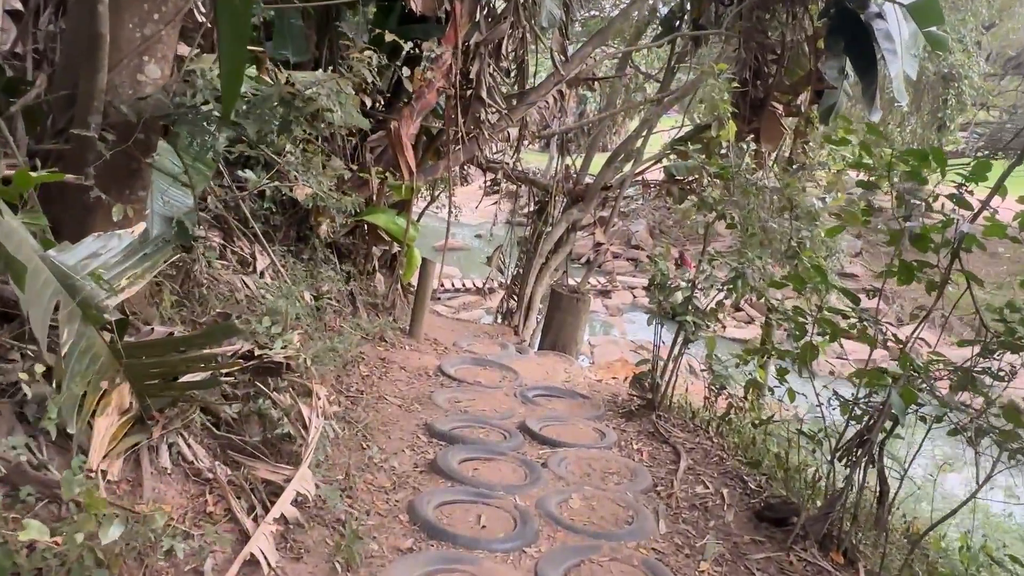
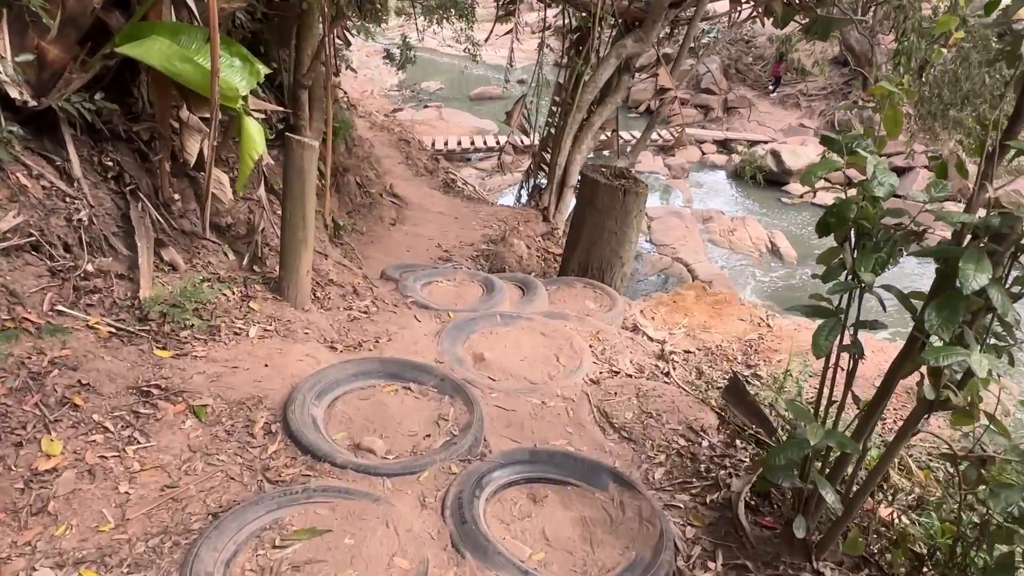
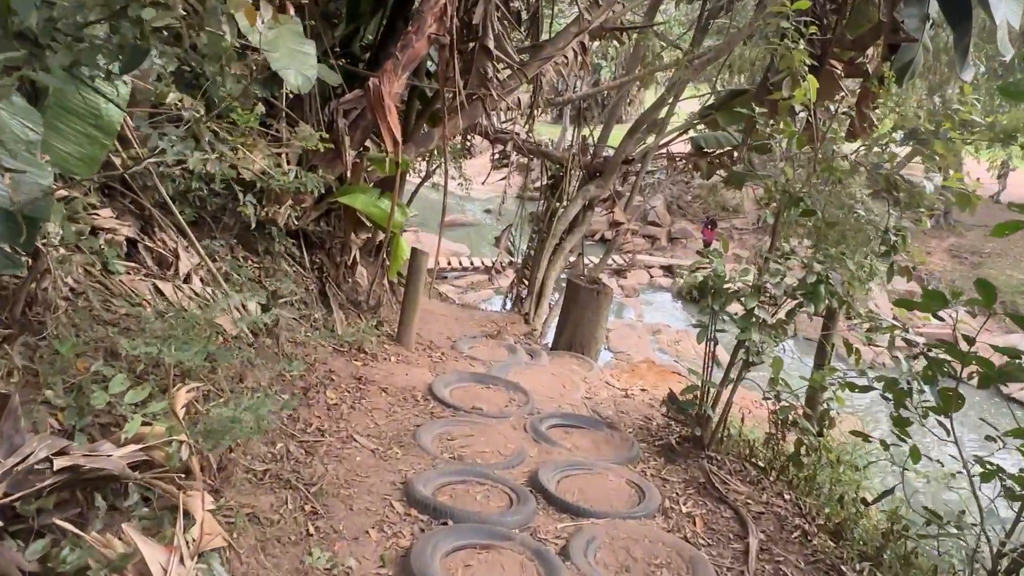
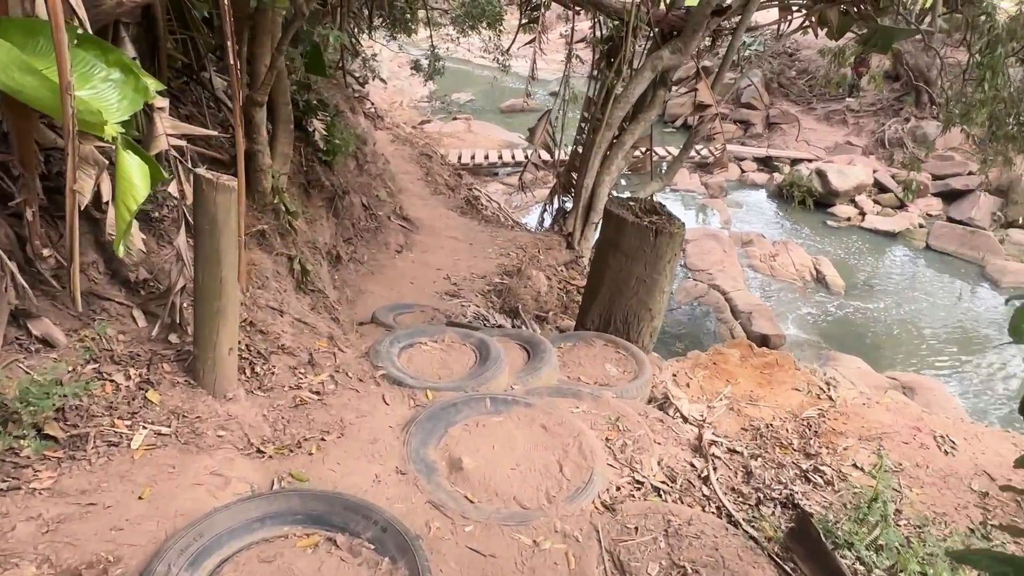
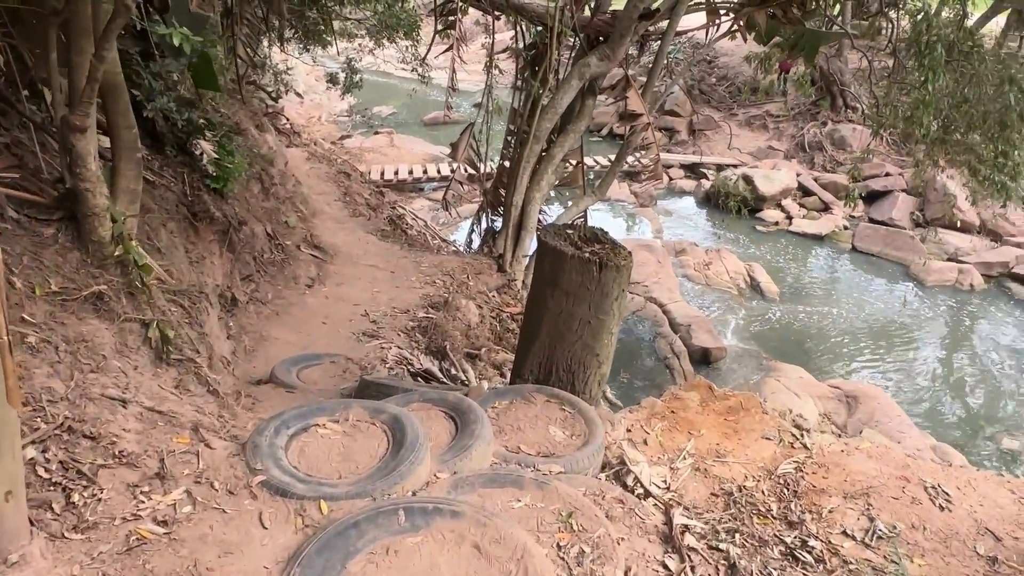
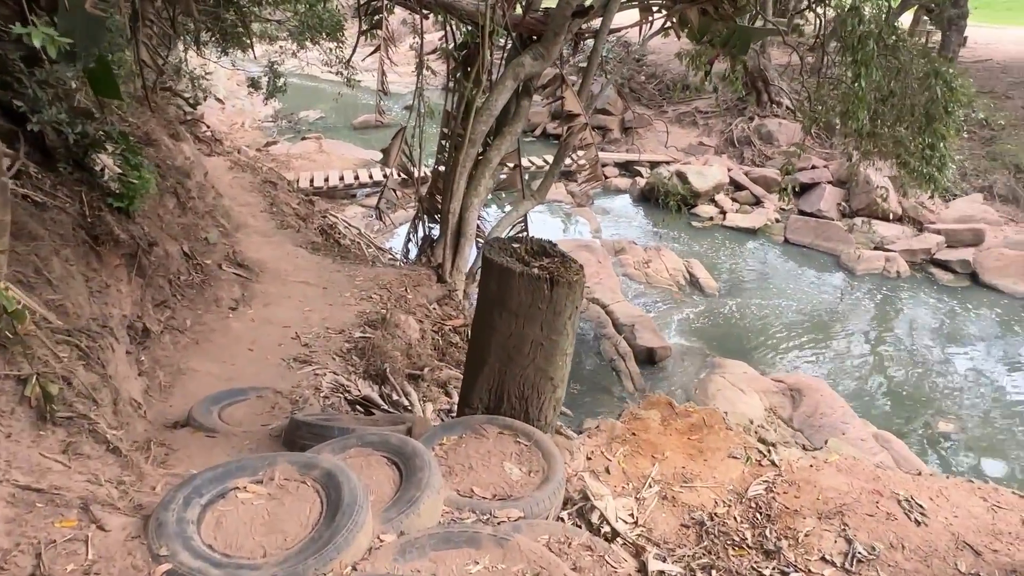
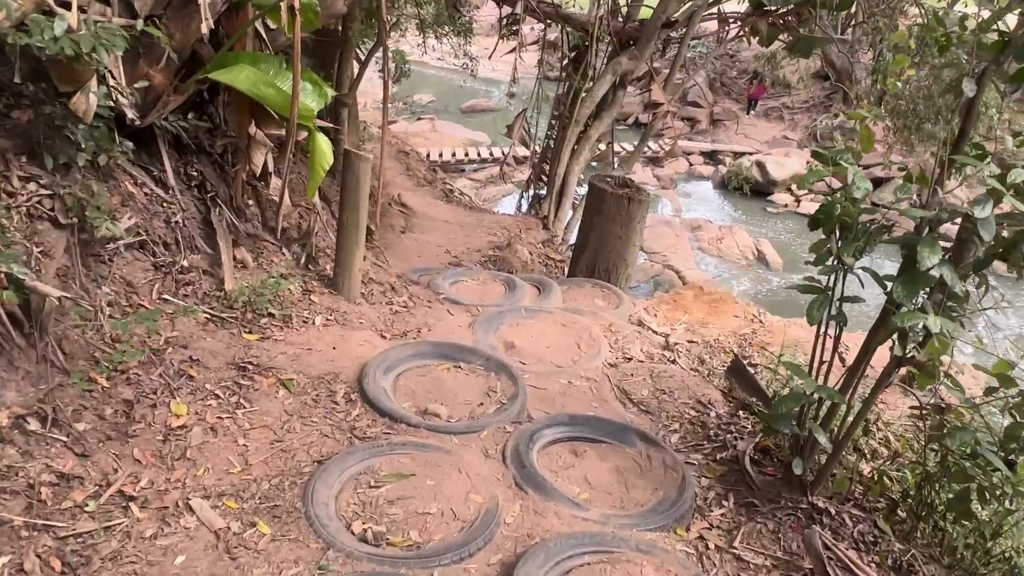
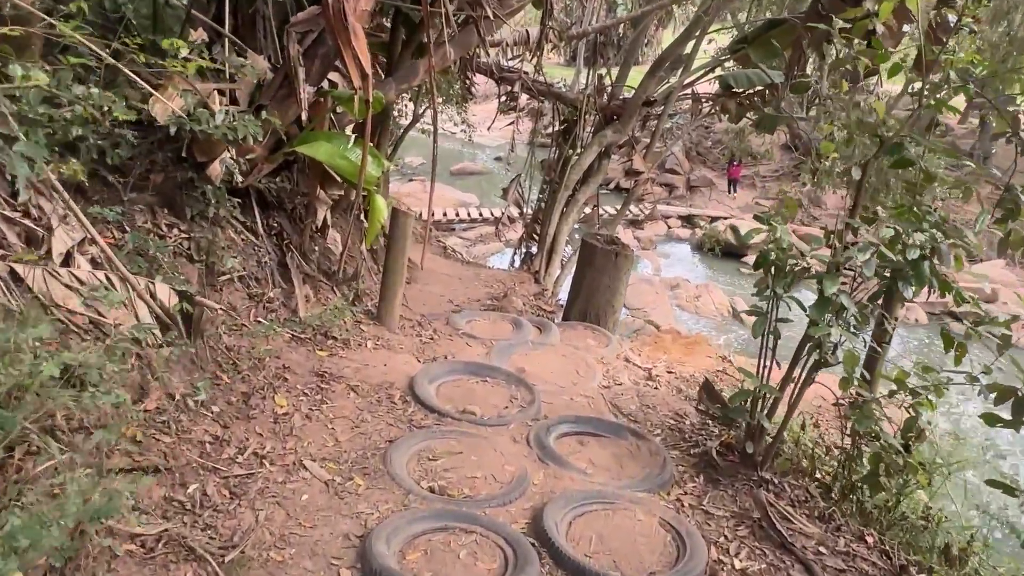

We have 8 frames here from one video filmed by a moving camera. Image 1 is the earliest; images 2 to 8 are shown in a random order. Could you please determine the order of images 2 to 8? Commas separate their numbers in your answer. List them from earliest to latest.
3, 8, 7, 2, 4, 5, 6
